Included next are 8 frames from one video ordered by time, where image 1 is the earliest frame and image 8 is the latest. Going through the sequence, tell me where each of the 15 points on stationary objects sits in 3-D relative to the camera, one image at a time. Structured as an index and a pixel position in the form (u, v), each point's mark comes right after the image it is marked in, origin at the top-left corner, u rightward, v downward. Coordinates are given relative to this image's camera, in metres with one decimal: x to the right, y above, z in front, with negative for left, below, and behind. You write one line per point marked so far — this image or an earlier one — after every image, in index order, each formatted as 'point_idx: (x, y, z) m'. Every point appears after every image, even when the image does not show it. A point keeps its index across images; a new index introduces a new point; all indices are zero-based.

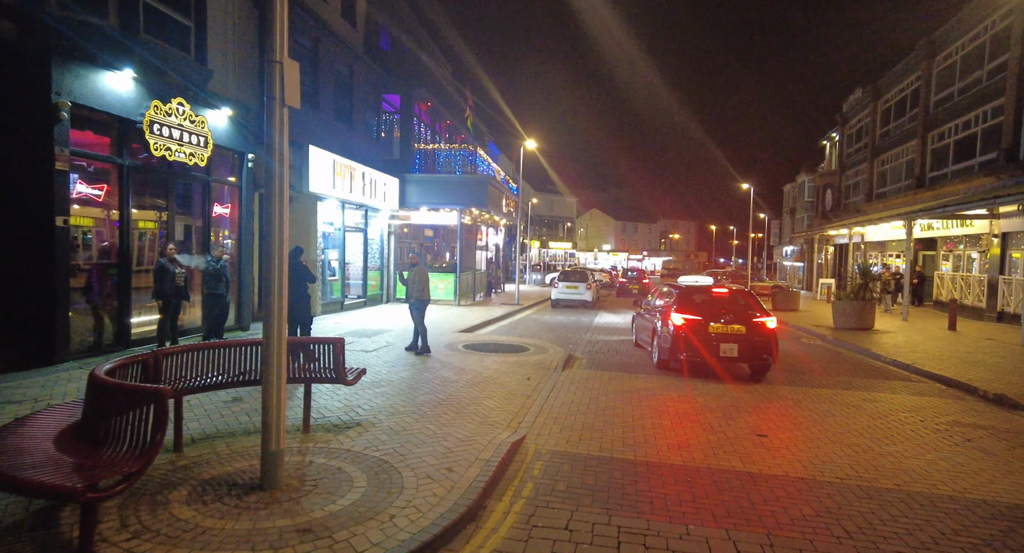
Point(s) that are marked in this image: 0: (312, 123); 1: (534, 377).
0: (-4.9, +3.8, +14.0) m
1: (+0.3, -1.4, +8.0) m
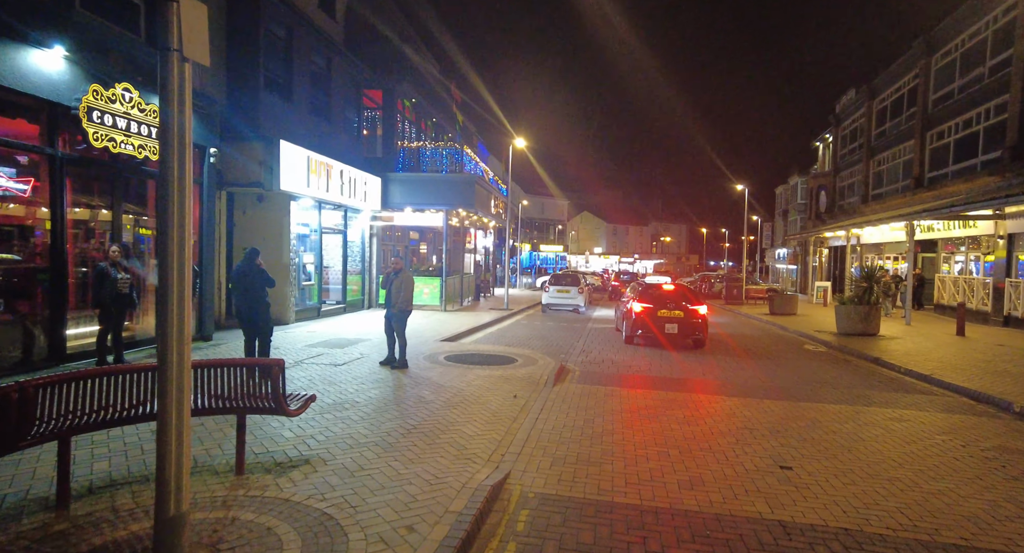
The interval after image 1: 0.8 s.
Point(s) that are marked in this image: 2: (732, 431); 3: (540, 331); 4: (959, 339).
0: (-5.2, +3.7, +13.1) m
1: (+0.1, -1.5, +7.2) m
2: (+2.3, -1.6, +6.0) m
3: (+0.7, -1.6, +15.6) m
4: (+11.6, -1.6, +14.7) m
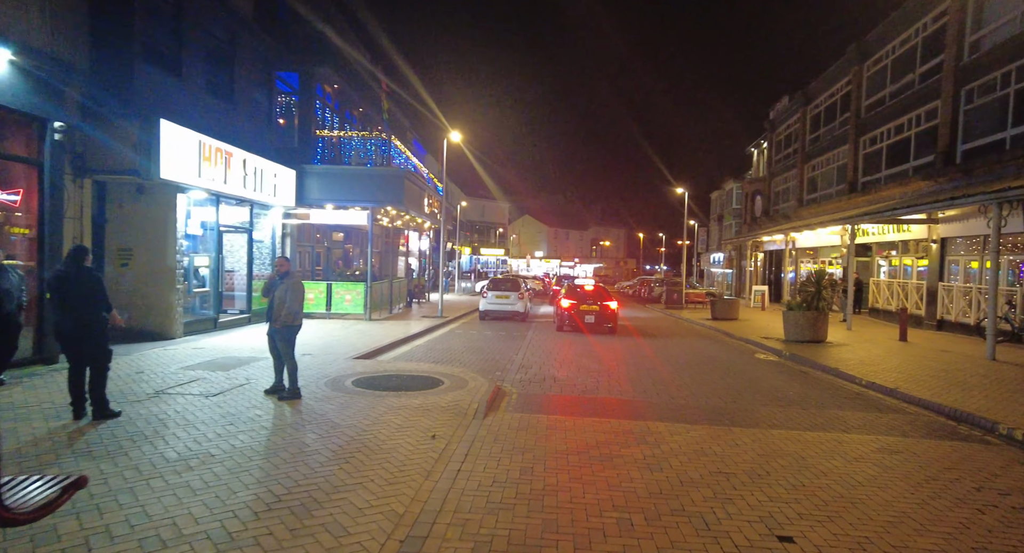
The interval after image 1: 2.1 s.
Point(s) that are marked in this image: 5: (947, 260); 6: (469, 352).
0: (-6.6, +3.6, +11.1) m
1: (-0.7, -1.6, +5.7) m
2: (+1.6, -1.7, +4.8) m
3: (-0.9, -1.7, +14.1) m
4: (+10.0, -1.8, +14.4) m
5: (+13.9, +0.5, +18.0) m
6: (-1.0, -1.7, +12.2) m
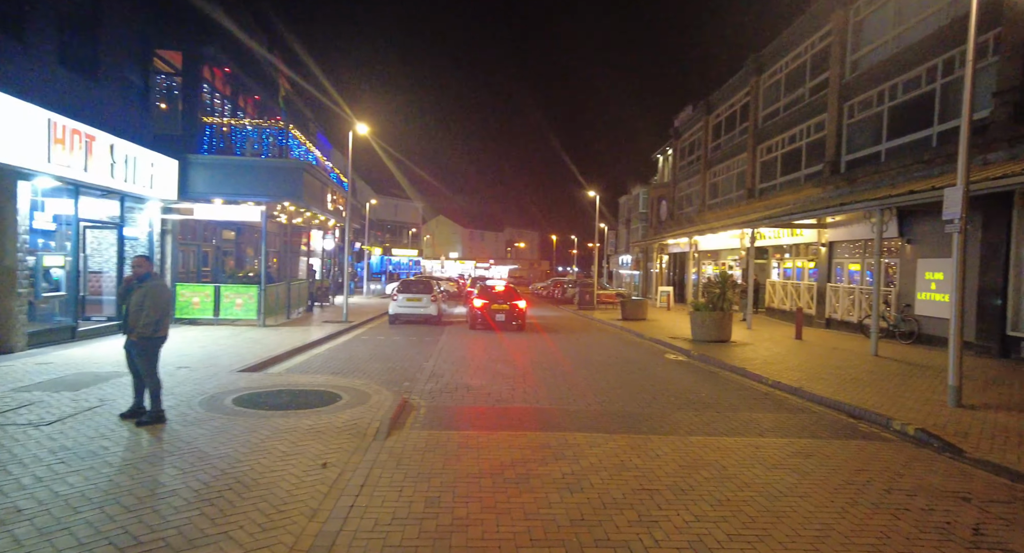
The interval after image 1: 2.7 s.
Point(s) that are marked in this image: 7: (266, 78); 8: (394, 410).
0: (-8.2, +3.5, +9.4) m
1: (-1.6, -1.6, +5.0) m
2: (+0.9, -1.7, +4.4) m
3: (-3.1, -1.7, +13.3) m
4: (+7.7, -1.8, +15.1) m
5: (+11.0, +0.5, +19.4) m
6: (-2.8, -1.7, +11.3) m
7: (-8.5, +6.9, +19.6) m
8: (-1.4, -1.6, +6.9) m
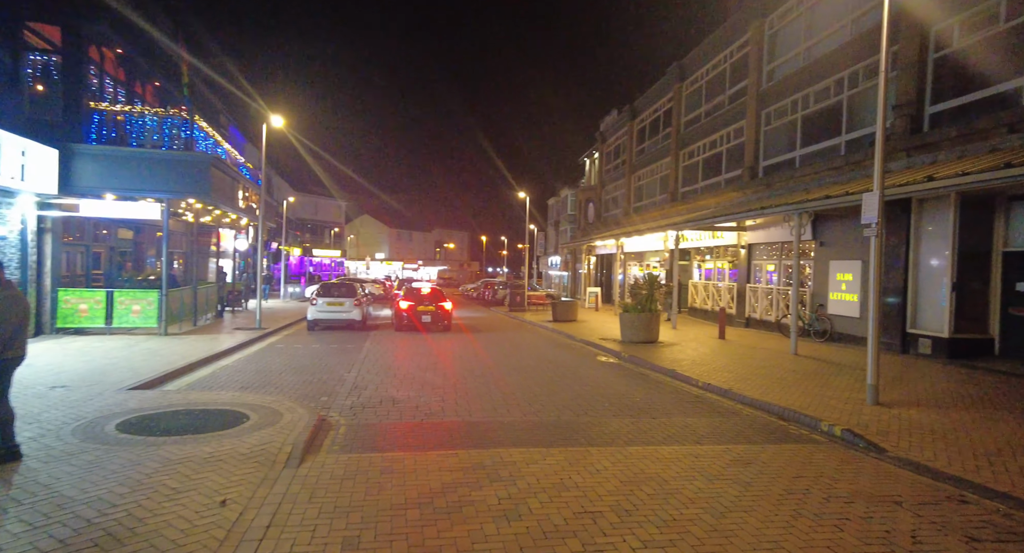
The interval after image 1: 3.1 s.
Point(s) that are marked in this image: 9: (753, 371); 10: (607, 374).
0: (-9.3, +3.4, +7.9) m
1: (-2.1, -1.7, +4.3) m
2: (+0.4, -1.8, +4.0) m
3: (-4.6, -1.8, +12.3) m
4: (+5.8, -1.8, +15.5) m
5: (+8.6, +0.4, +20.2) m
6: (-4.1, -1.8, +10.5) m
7: (-10.9, +6.8, +17.9) m
8: (-2.2, -1.7, +6.2) m
9: (+4.8, -1.9, +11.2) m
10: (+1.9, -2.0, +11.4) m
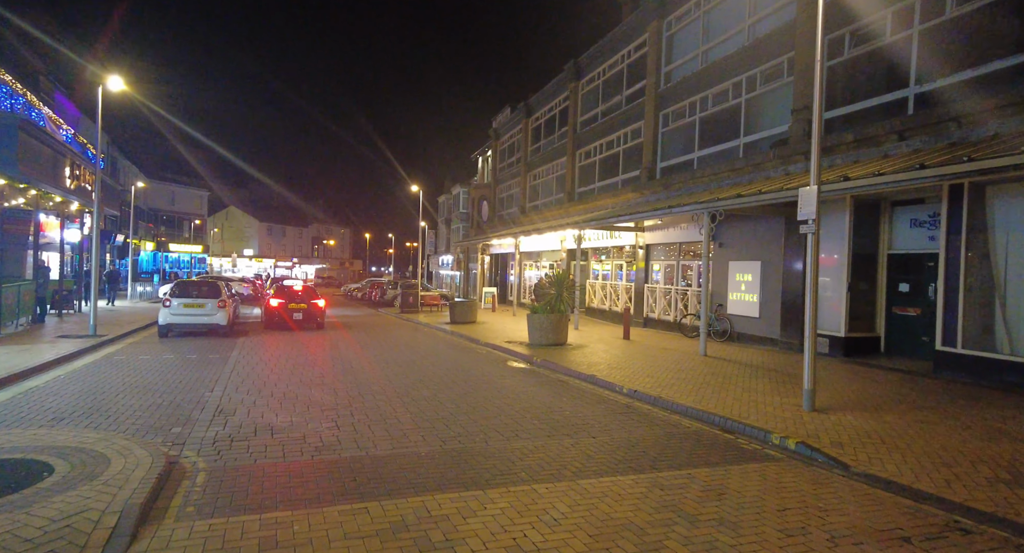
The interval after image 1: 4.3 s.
0: (-10.0, +3.6, +4.6) m
1: (-2.3, -1.6, +2.5) m
2: (+0.2, -1.7, +2.8) m
3: (-6.4, -1.7, +9.9) m
4: (+3.2, -1.8, +15.1) m
5: (+5.0, +0.4, +20.2) m
6: (-5.5, -1.7, +8.2) m
7: (-13.6, +6.9, +14.1) m
8: (-2.8, -1.6, +4.4) m
9: (+3.0, -1.8, +10.7) m
10: (+0.2, -1.9, +10.3) m
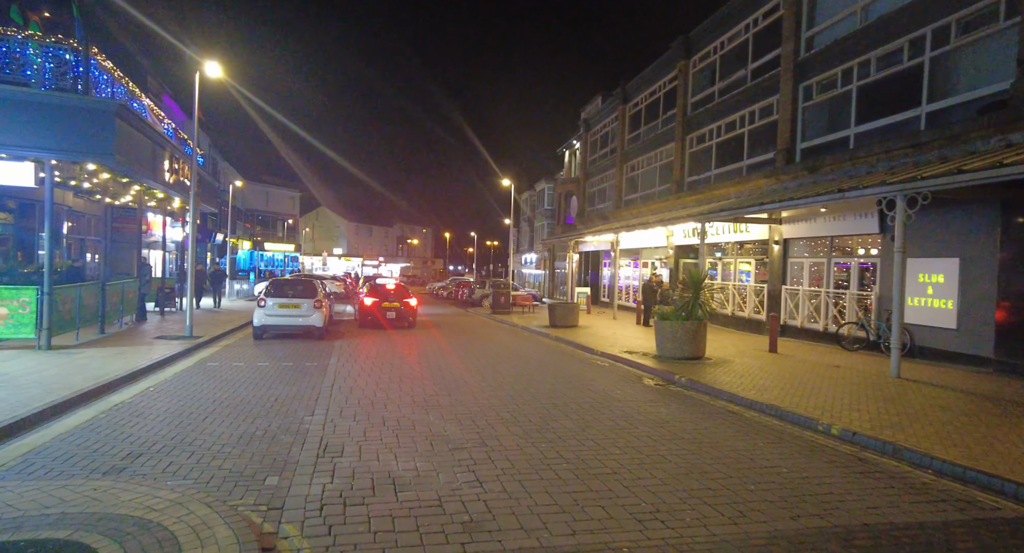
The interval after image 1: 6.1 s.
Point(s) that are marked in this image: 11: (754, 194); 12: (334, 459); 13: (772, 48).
0: (-8.4, +3.6, +3.8) m
1: (-1.1, -1.6, +0.7) m
2: (+1.5, -1.8, +0.7) m
3: (-4.2, -1.7, +8.6) m
4: (+6.0, -1.8, +12.5) m
5: (+8.5, +0.4, +17.3) m
6: (-3.5, -1.7, +6.8) m
7: (-10.7, +6.9, +13.7) m
8: (-1.3, -1.6, +2.7) m
9: (+5.3, -1.9, +8.1) m
10: (+2.4, -1.9, +8.1) m
11: (+7.8, +2.7, +18.1) m
12: (-1.7, -1.7, +5.5) m
13: (+8.8, +7.6, +18.9) m
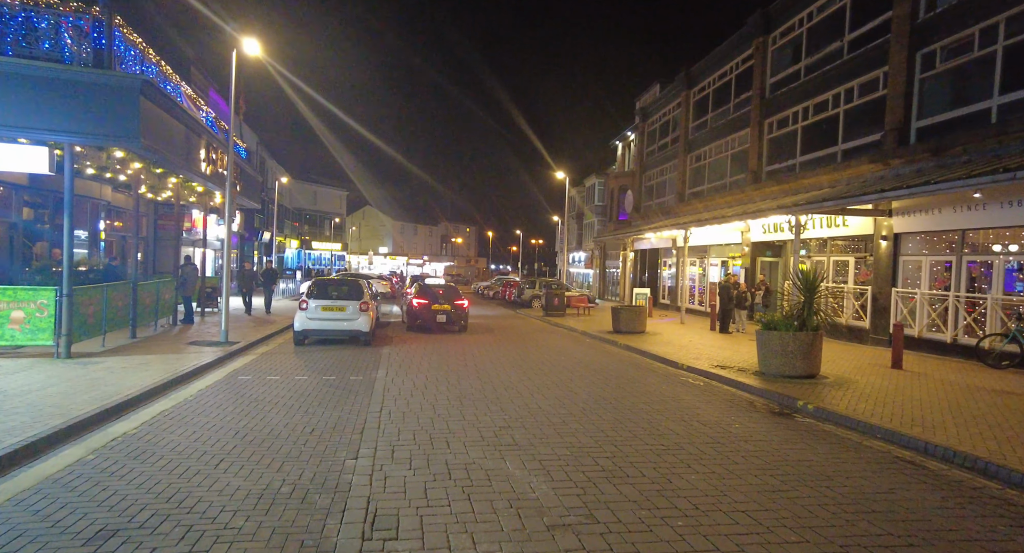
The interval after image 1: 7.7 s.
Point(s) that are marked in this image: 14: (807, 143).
0: (-7.6, +3.6, +2.5) m
1: (-0.5, -1.6, -1.0) m
2: (+2.0, -1.8, -1.3) m
3: (-3.0, -1.7, +7.0) m
4: (+7.4, -1.9, +10.2) m
5: (+10.3, +0.4, +14.8) m
6: (-2.5, -1.7, +5.1) m
7: (-9.1, +7.0, +12.6) m
8: (-0.6, -1.6, +0.9) m
9: (+6.4, -1.9, +5.8) m
10: (+3.5, -2.0, +6.0) m
11: (+9.6, +2.6, +15.6) m
12: (-0.8, -1.7, +3.7) m
13: (+10.7, +7.6, +16.4) m
14: (+10.1, +4.6, +19.2) m
